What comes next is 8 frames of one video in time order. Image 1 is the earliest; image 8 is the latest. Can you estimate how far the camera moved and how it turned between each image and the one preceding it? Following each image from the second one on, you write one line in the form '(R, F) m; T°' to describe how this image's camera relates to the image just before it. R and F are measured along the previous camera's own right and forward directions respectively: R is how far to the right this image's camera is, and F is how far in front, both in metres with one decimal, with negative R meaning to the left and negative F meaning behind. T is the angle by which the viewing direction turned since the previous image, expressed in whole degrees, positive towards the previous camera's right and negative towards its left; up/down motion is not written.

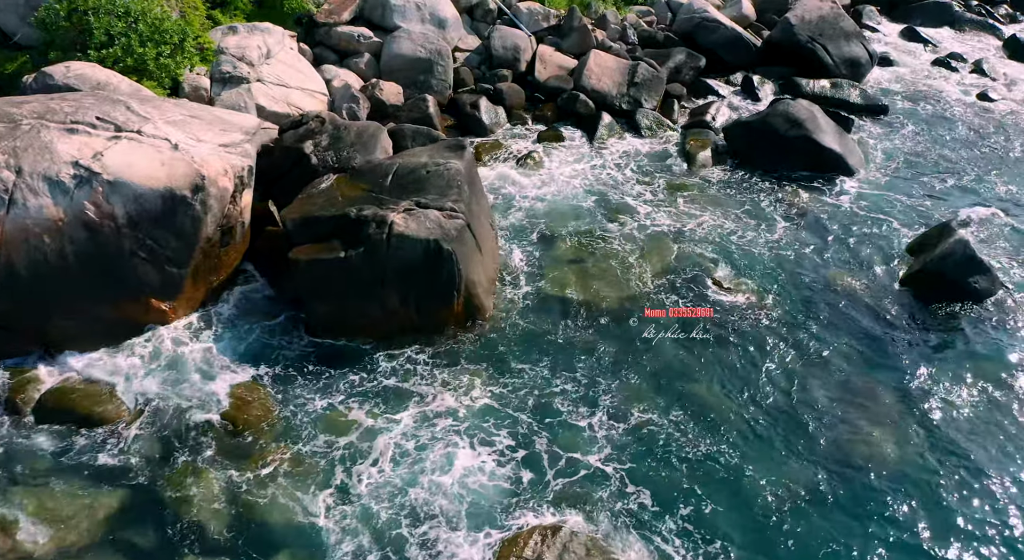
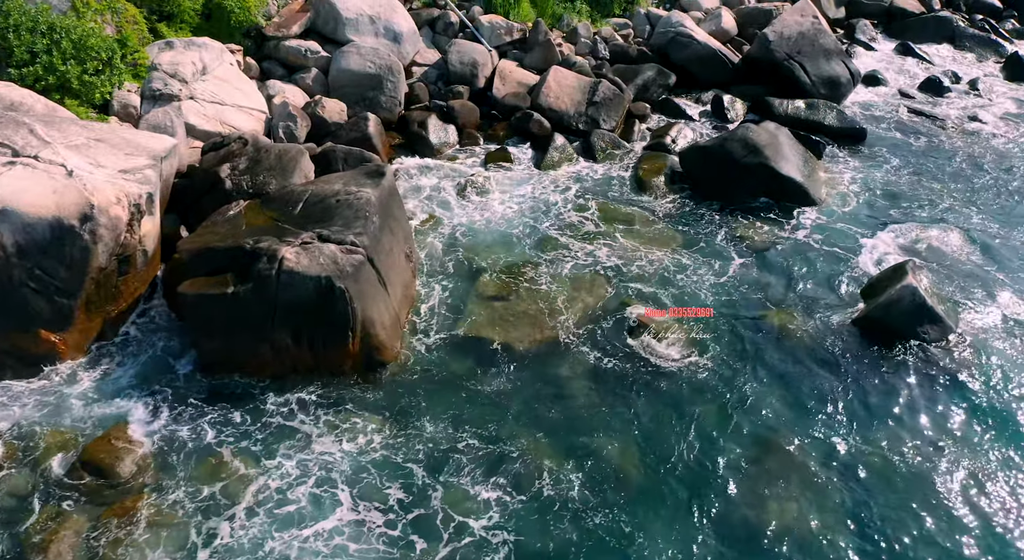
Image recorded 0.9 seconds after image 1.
(+1.9, +0.6) m; -3°
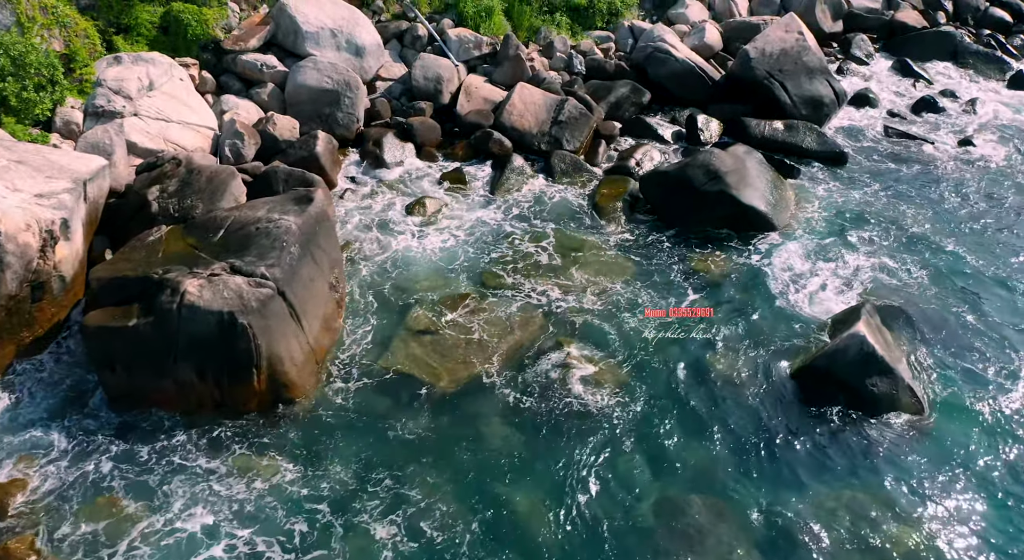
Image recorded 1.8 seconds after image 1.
(+1.6, +0.5) m; -2°
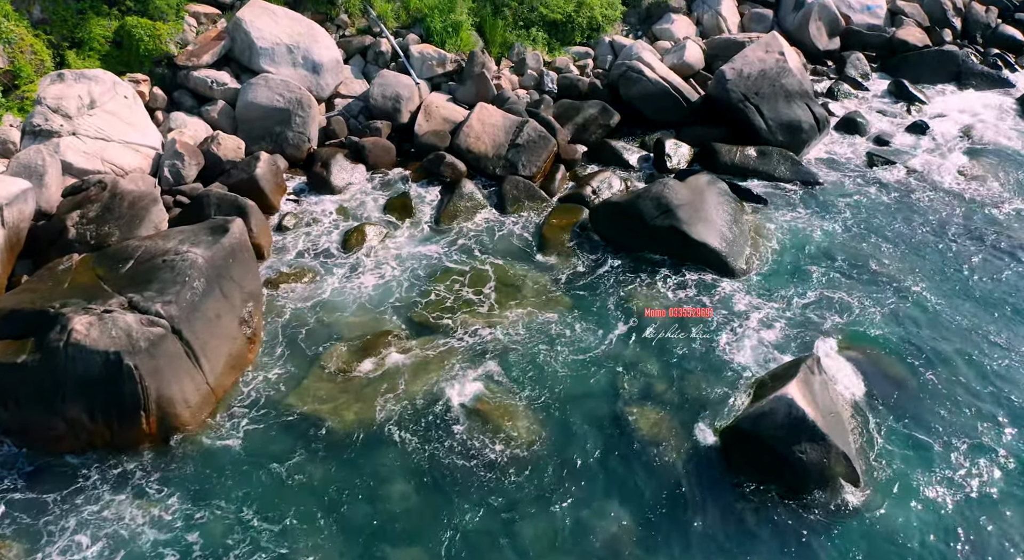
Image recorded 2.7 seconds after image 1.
(+1.7, +0.6) m; -3°
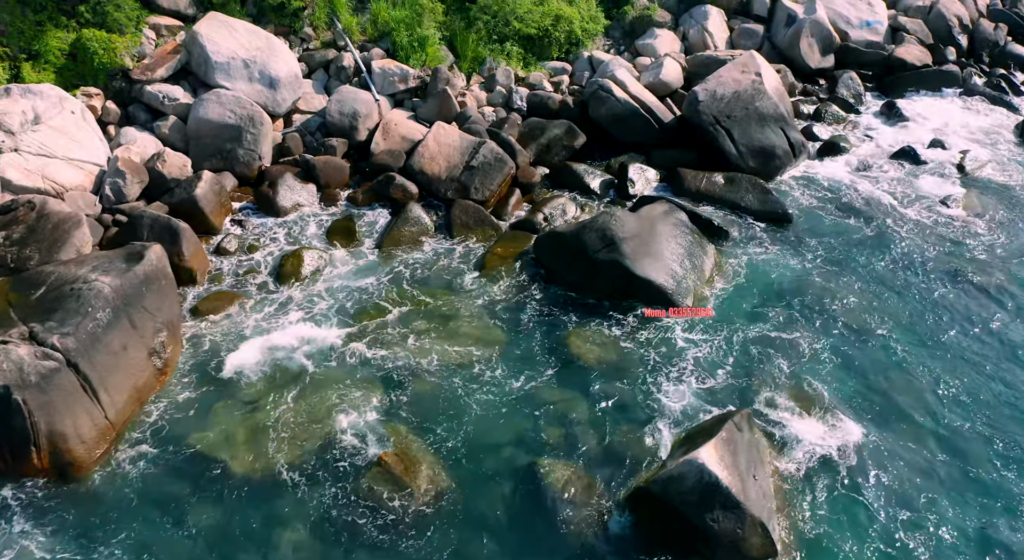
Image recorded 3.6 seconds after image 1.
(+1.6, +0.6) m; -3°
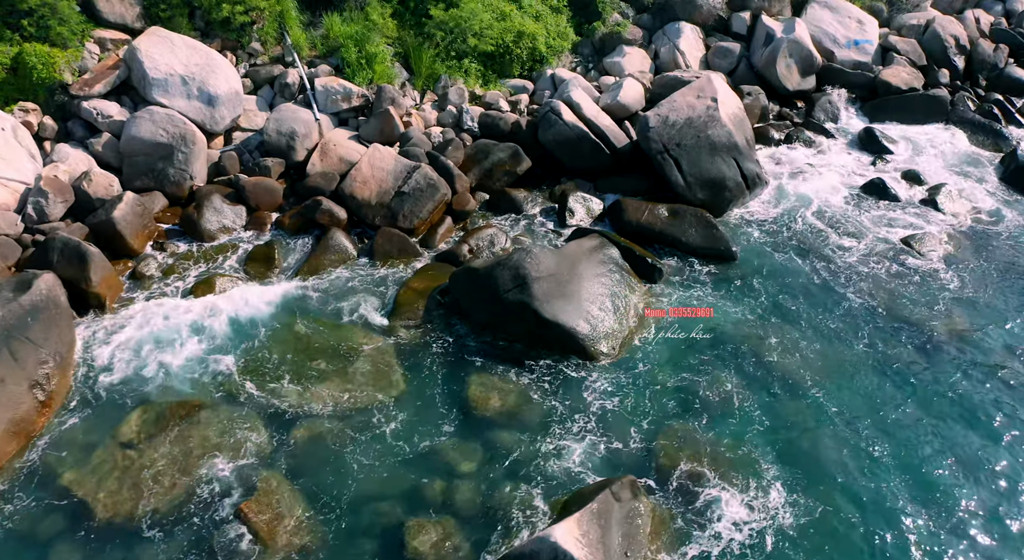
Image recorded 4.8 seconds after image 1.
(+2.1, +0.6) m; -3°
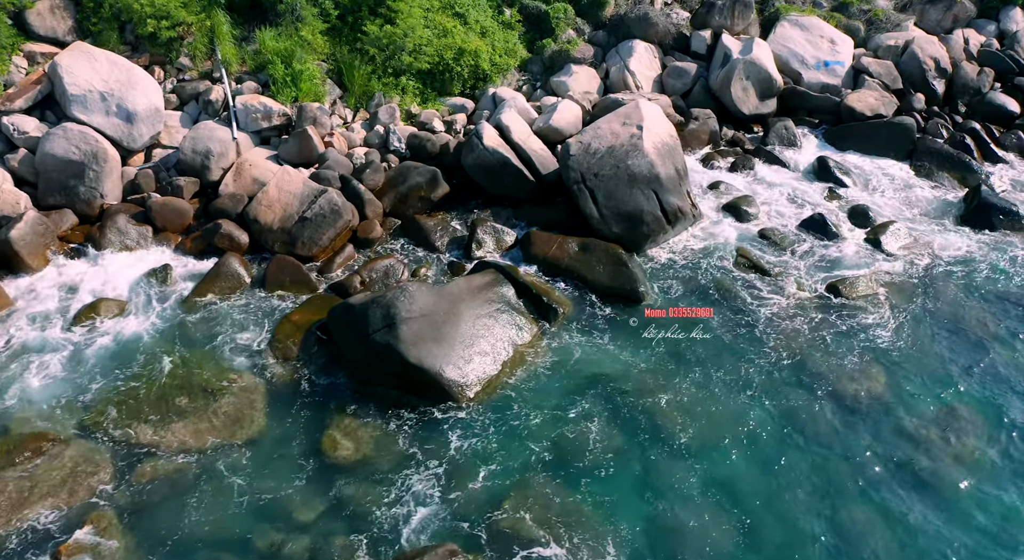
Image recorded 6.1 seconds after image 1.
(+2.7, +0.7) m; -4°
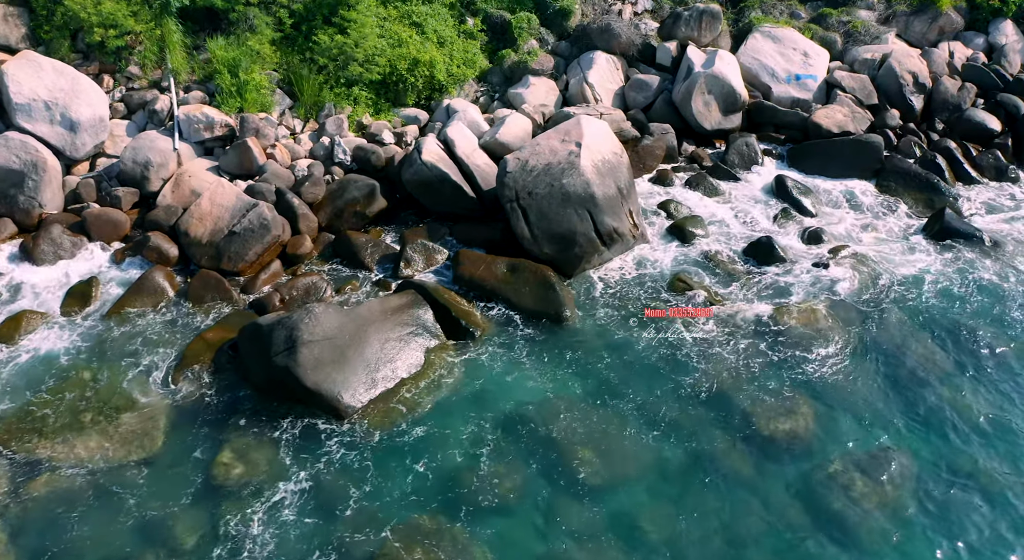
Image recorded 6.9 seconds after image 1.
(+1.9, +0.4) m; -2°
